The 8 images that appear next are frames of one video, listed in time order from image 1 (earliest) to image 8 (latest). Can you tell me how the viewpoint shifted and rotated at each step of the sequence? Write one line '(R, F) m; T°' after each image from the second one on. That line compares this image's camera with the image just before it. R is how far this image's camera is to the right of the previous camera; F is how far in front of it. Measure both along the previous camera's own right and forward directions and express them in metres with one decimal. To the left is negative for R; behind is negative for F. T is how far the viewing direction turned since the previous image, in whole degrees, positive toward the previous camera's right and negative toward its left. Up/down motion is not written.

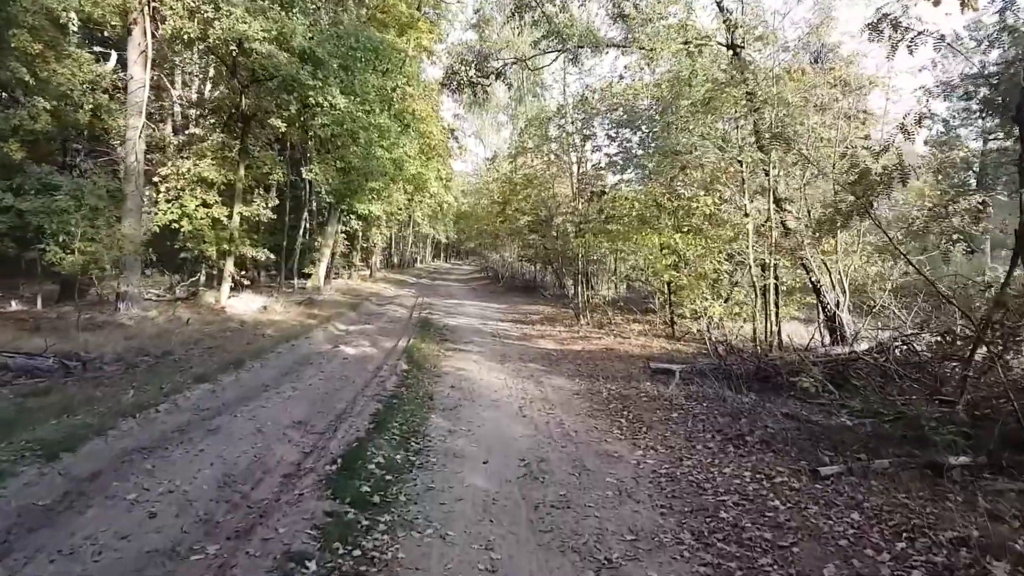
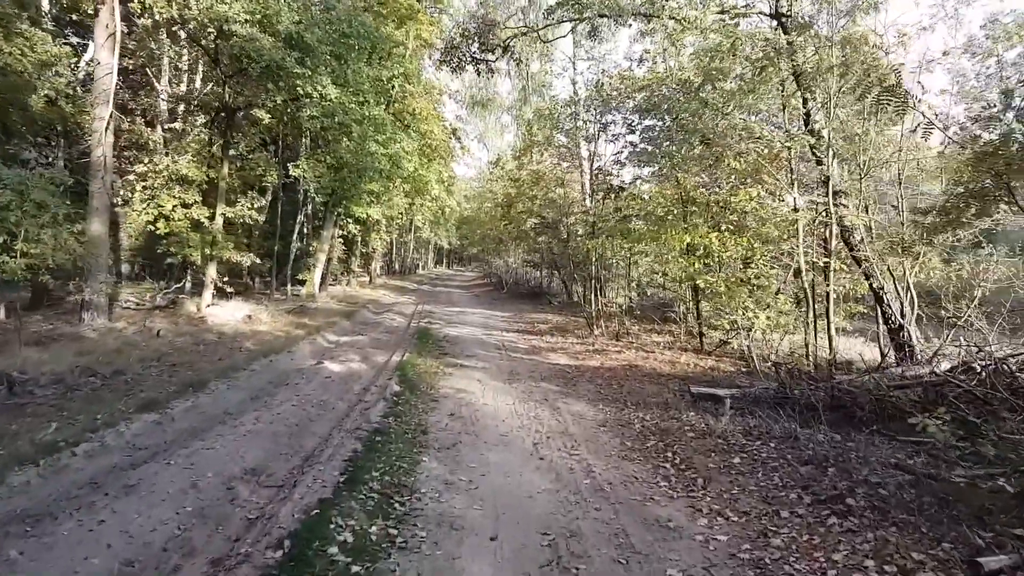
(-0.1, +1.6) m; 0°
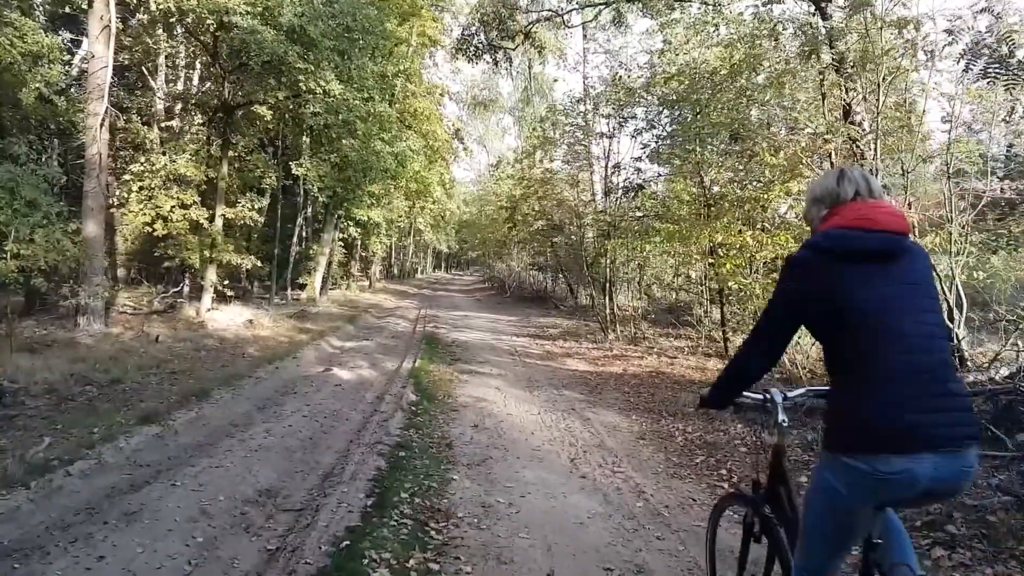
(-0.4, +0.5) m; 0°
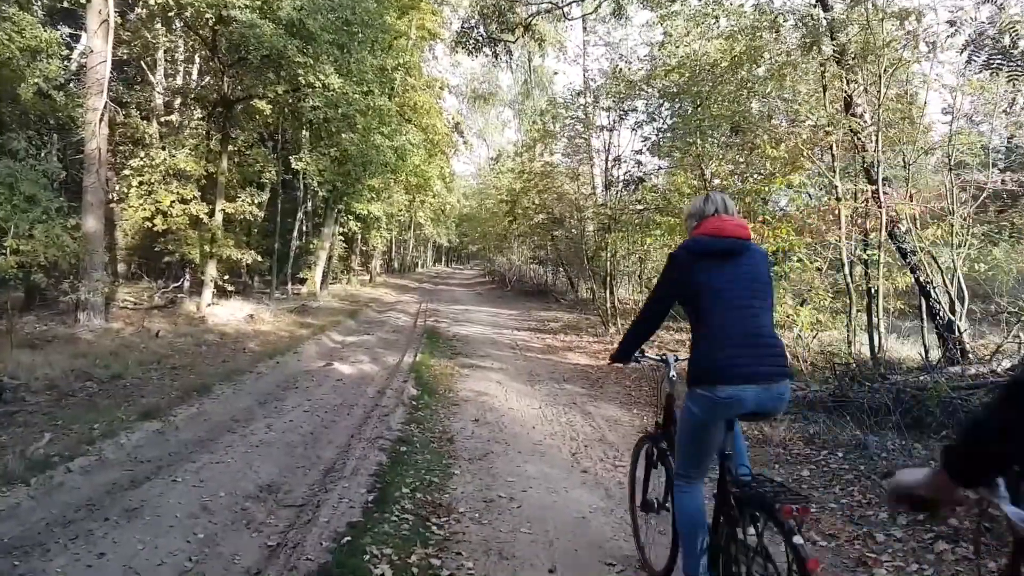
(0.0, 0.0) m; 0°
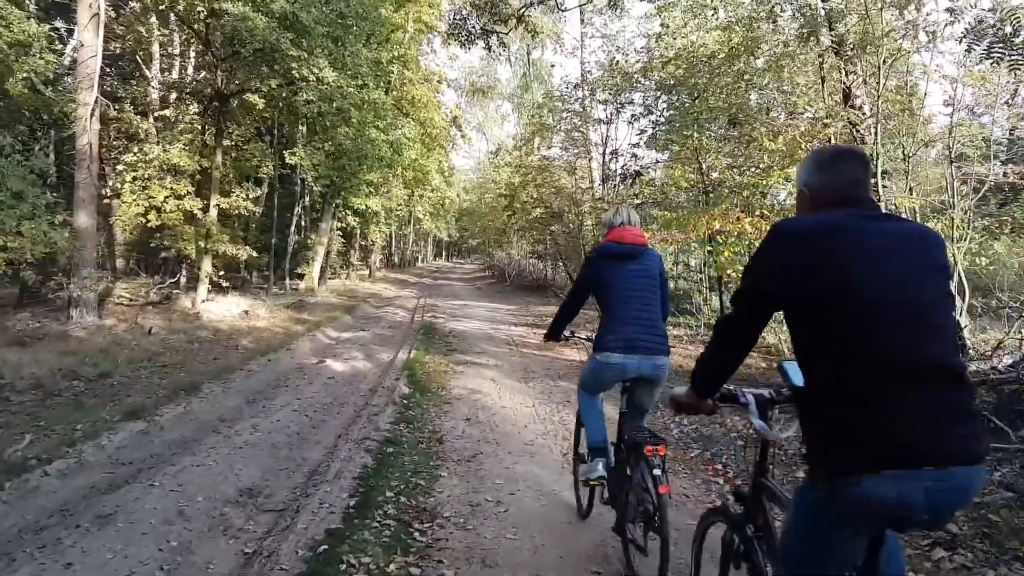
(+0.1, +0.1) m; 0°
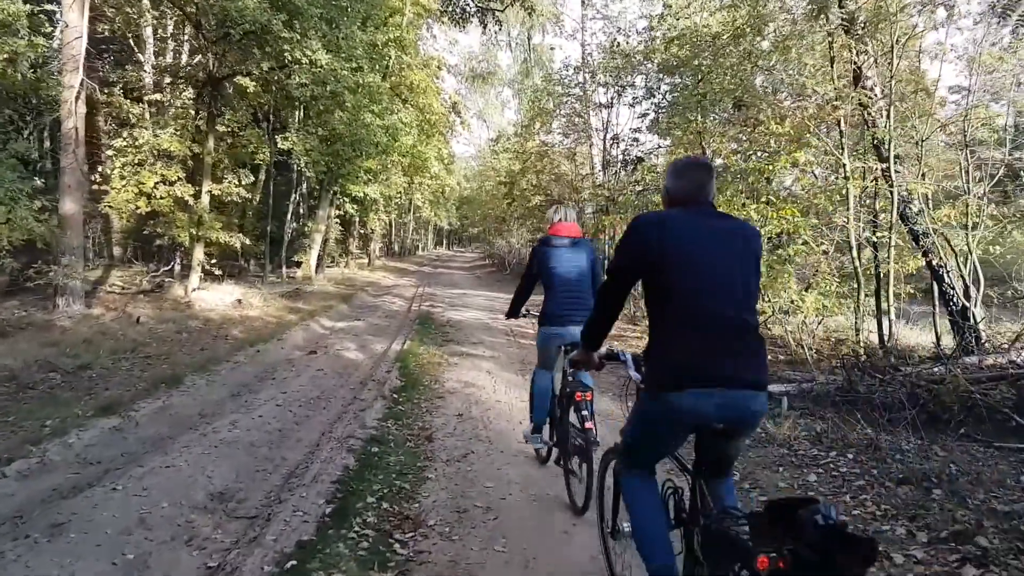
(+0.1, +0.4) m; 0°
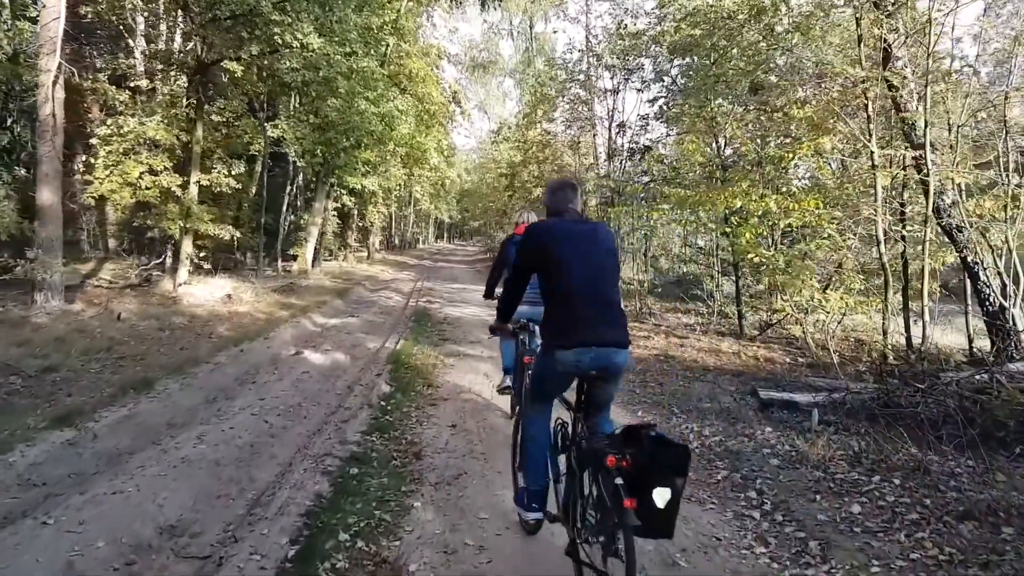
(0.0, +0.7) m; 0°
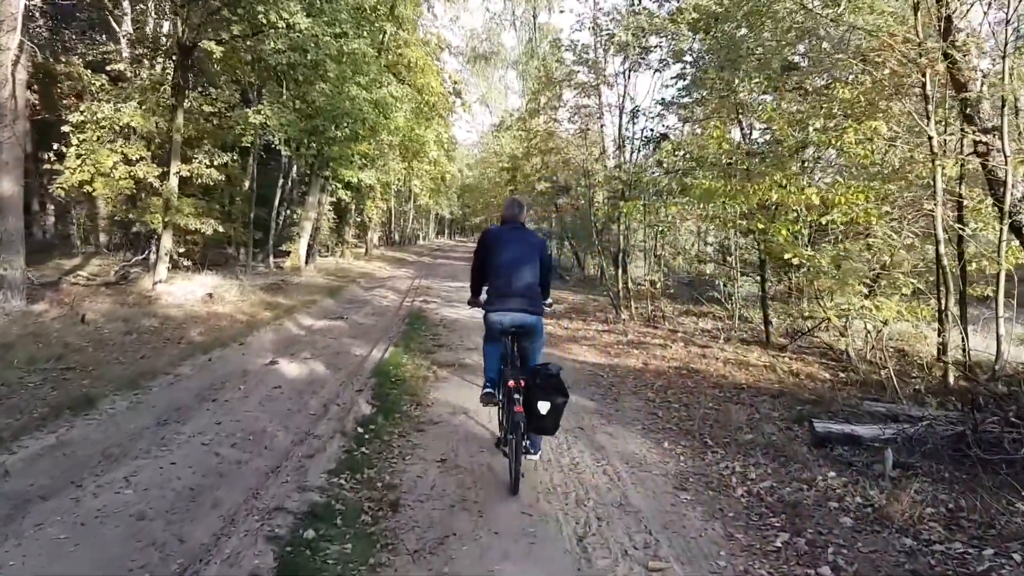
(0.0, +1.1) m; 0°
